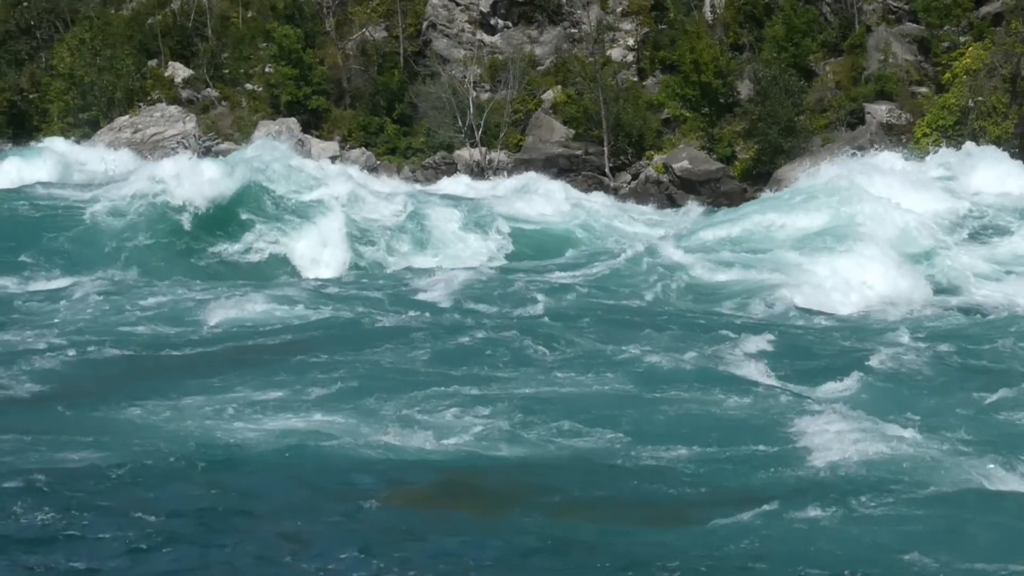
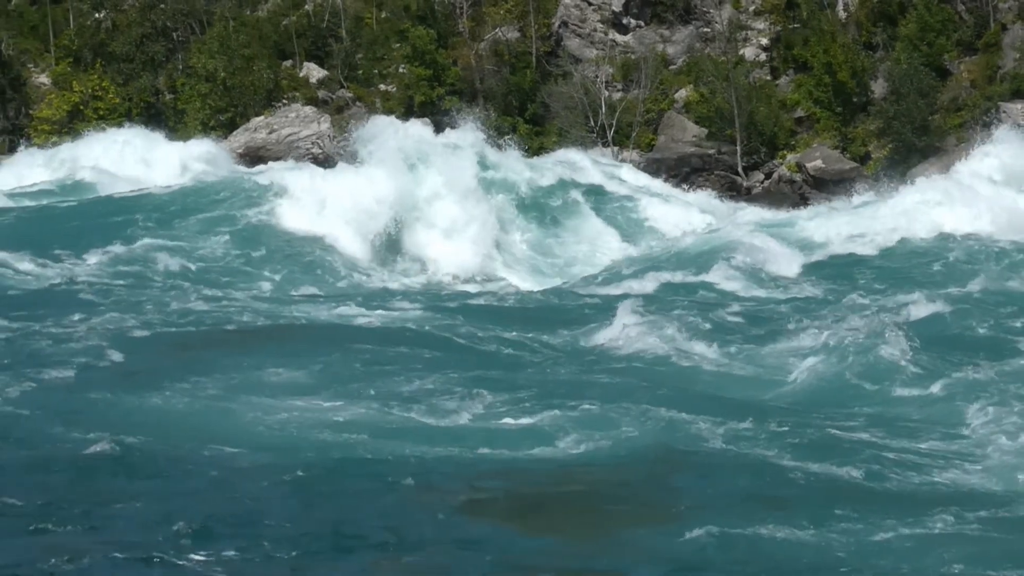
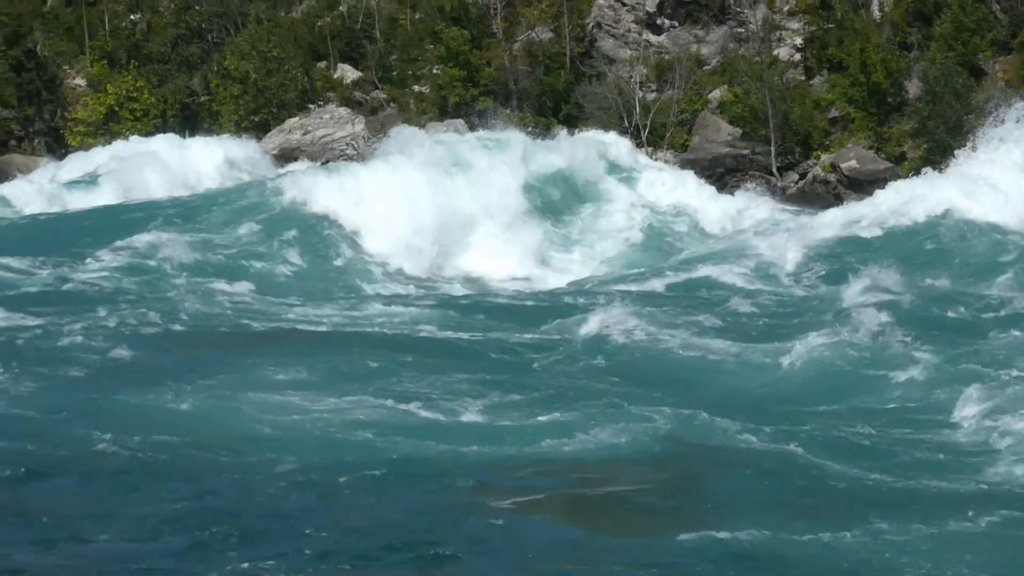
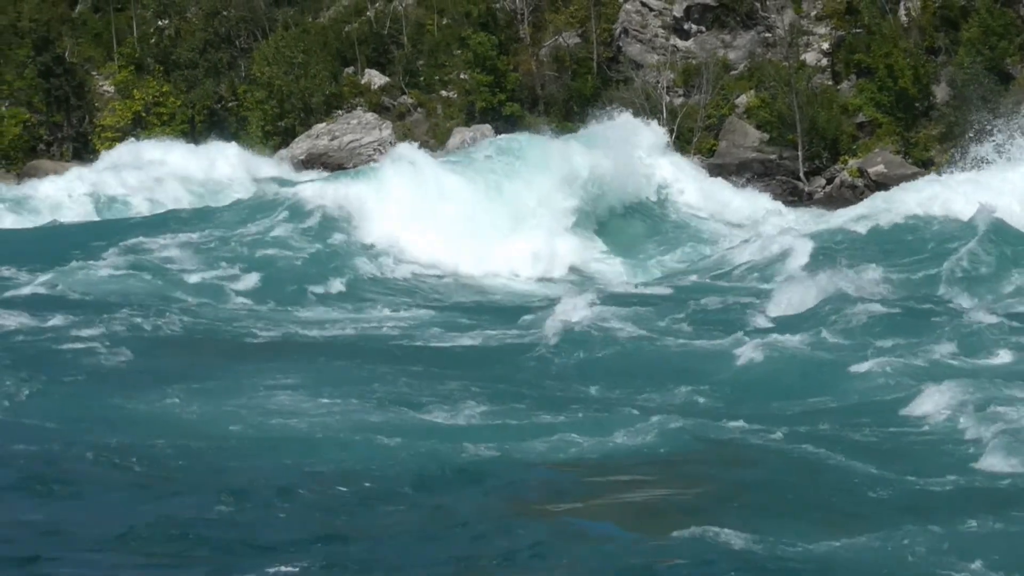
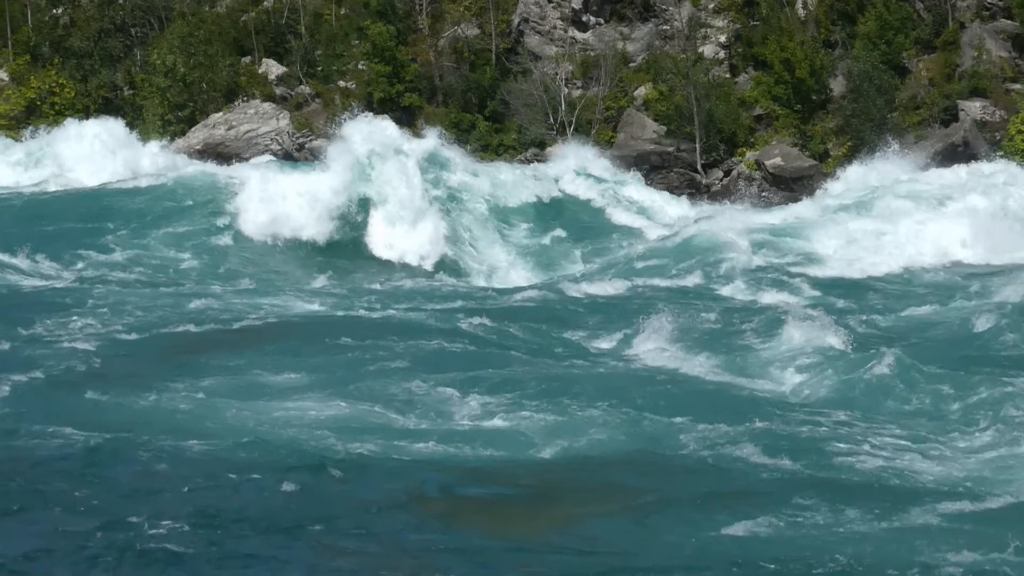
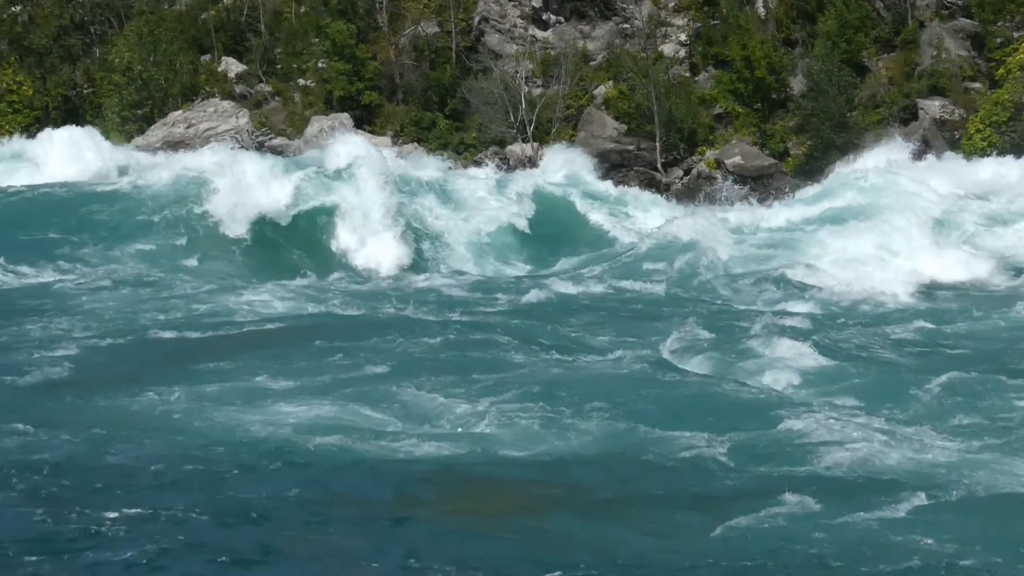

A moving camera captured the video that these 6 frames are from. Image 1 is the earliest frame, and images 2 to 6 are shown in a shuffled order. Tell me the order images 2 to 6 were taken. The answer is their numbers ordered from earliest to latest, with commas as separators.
6, 5, 2, 3, 4
